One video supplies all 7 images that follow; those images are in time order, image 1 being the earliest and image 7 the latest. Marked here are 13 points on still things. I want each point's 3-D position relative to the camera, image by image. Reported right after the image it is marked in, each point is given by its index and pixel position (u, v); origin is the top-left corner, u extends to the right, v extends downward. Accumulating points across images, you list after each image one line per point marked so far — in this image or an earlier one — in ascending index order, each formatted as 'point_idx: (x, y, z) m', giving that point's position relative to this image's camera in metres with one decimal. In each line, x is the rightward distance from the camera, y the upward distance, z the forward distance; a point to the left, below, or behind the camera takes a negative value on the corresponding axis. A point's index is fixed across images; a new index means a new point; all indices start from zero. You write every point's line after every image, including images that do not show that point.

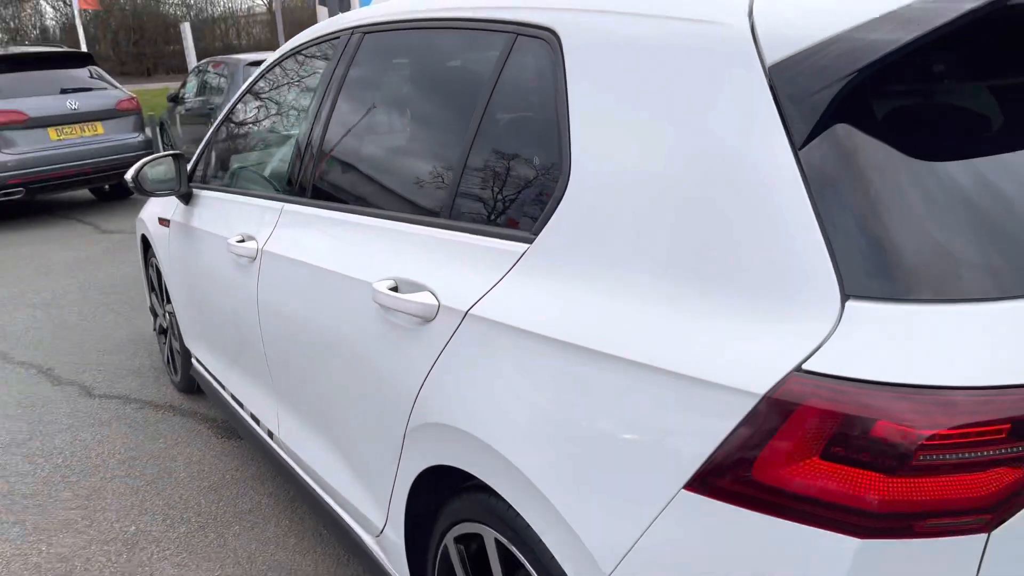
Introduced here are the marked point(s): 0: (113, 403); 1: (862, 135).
0: (-2.1, -0.6, +4.5) m
1: (+0.5, +0.2, +1.3) m
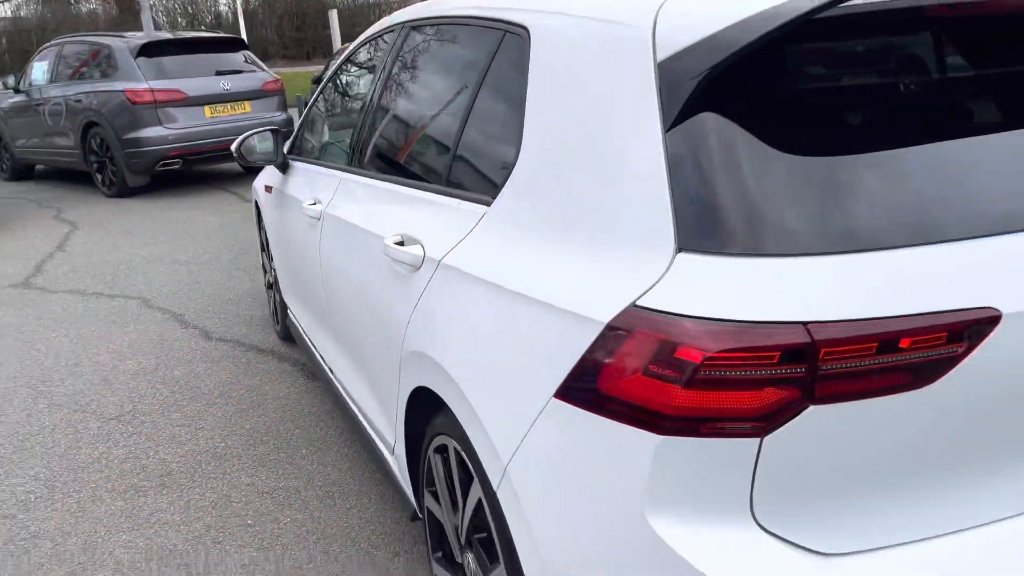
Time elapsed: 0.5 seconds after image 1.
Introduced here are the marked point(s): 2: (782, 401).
0: (-1.7, -0.3, +5.2) m
1: (+0.4, +0.3, +1.6) m
2: (+0.4, -0.2, +1.4) m
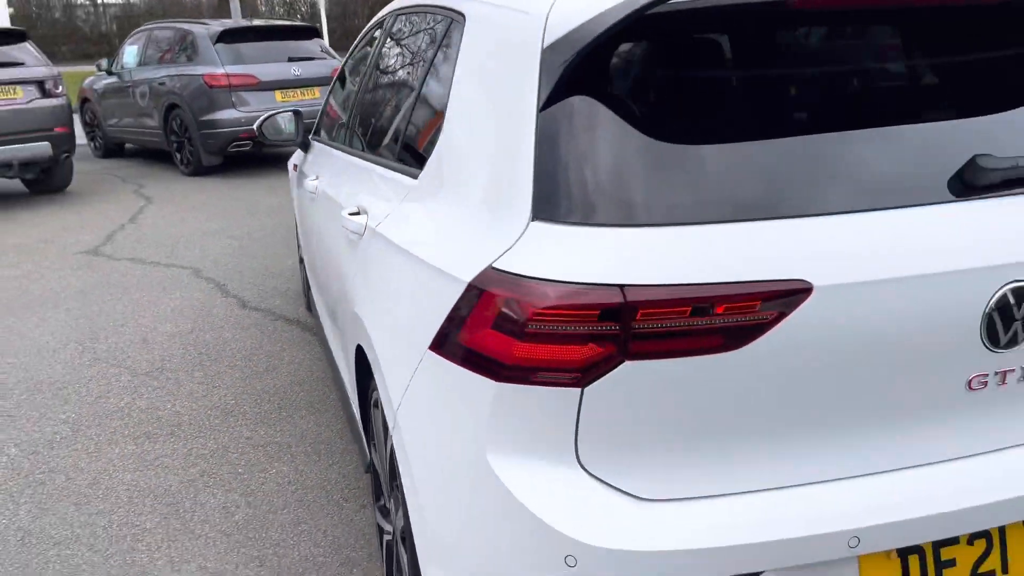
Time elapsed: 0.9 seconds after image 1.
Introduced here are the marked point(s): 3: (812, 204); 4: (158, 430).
0: (-1.6, -0.2, +5.5) m
1: (+0.1, +0.4, +1.7) m
2: (+0.2, -0.1, +1.5) m
3: (+0.6, +0.2, +1.6) m
4: (-1.6, -0.6, +3.9) m
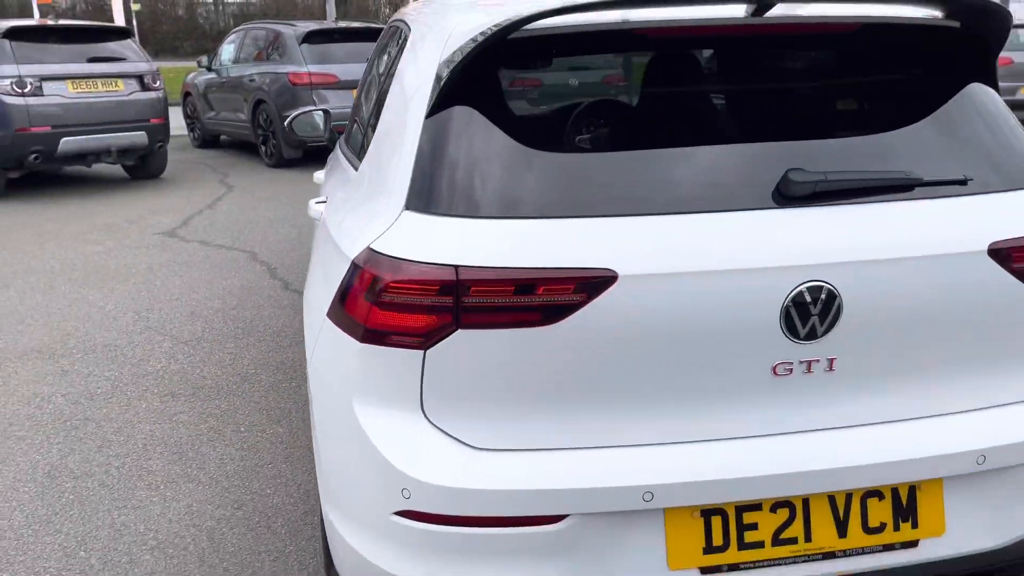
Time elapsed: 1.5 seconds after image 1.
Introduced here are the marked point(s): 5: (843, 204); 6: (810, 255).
0: (-1.5, -0.1, +6.0) m
1: (-0.1, +0.4, +2.0) m
2: (-0.2, -0.1, +1.8) m
3: (+0.3, +0.2, +1.9) m
4: (-1.7, -0.5, +4.3) m
5: (+0.7, +0.2, +1.9) m
6: (+0.6, +0.1, +1.8) m
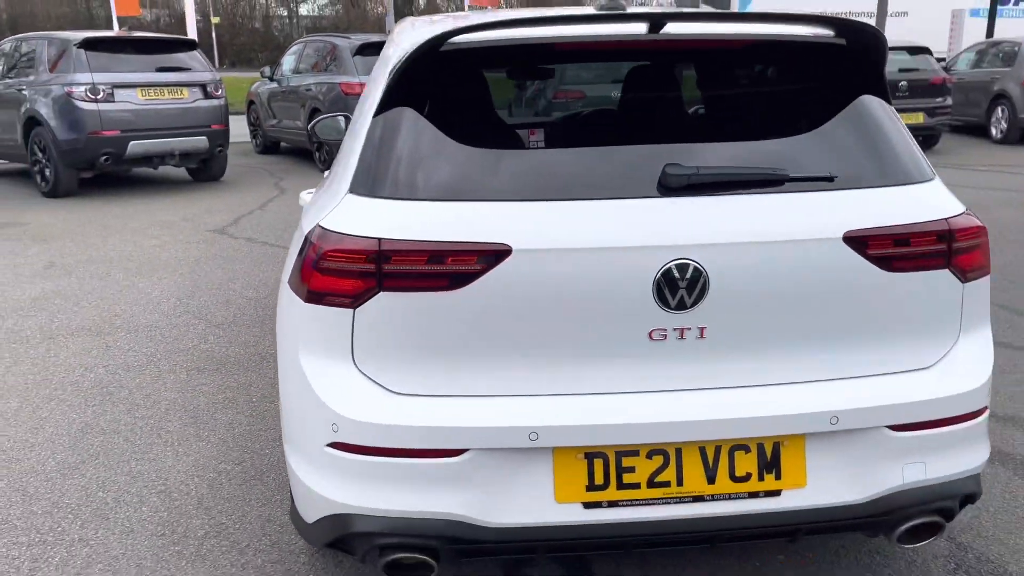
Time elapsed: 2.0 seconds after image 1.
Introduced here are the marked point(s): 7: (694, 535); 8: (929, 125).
0: (-1.4, 0.0, +6.4) m
1: (-0.3, +0.5, +2.4) m
2: (-0.4, 0.0, +2.2) m
3: (+0.1, +0.3, +2.2) m
4: (-1.7, -0.4, +4.8) m
5: (+0.5, +0.2, +2.2) m
6: (+0.4, +0.1, +2.2) m
7: (+0.5, -0.6, +2.2) m
8: (+6.7, +2.6, +13.7) m
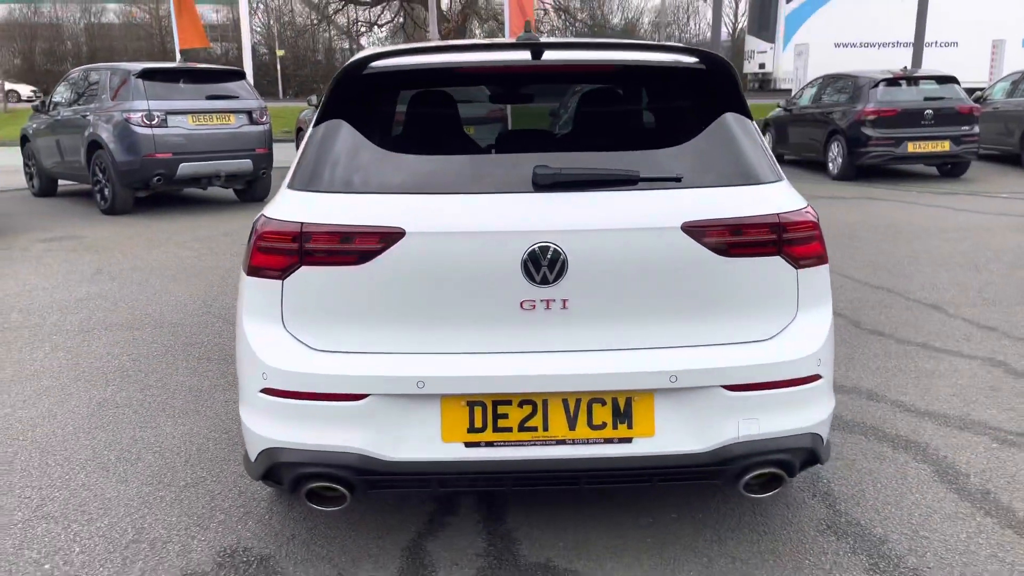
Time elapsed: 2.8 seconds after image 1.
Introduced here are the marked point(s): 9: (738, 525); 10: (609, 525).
0: (-1.4, -0.1, +7.0) m
1: (-0.6, +0.6, +2.9) m
2: (-0.7, +0.1, +2.7) m
3: (-0.2, +0.3, +2.7) m
4: (-1.9, -0.4, +5.4) m
5: (+0.2, +0.3, +2.7) m
6: (+0.1, +0.2, +2.6) m
7: (+0.2, -0.6, +2.7) m
8: (+7.2, +2.2, +13.8) m
9: (+0.8, -0.9, +3.2) m
10: (+0.4, -0.9, +3.2) m
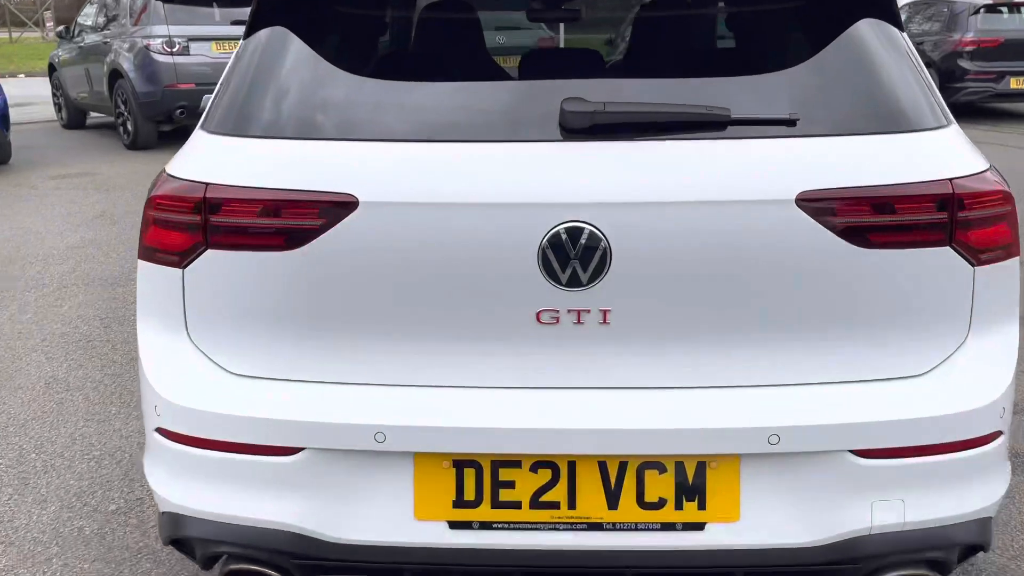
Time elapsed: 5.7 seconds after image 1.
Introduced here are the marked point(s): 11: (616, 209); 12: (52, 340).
0: (-1.1, +0.3, +6.1) m
1: (-0.6, +0.6, +2.0) m
2: (-0.7, +0.1, +1.8) m
3: (-0.2, +0.3, +1.8) m
4: (-1.7, -0.2, +4.6) m
5: (+0.3, +0.3, +1.7) m
6: (+0.1, +0.2, +1.7) m
7: (+0.2, -0.6, +1.8) m
8: (+7.9, +2.8, +12.2) m
9: (+0.9, -0.9, +2.3) m
10: (+0.4, -0.9, +2.3) m
11: (+0.2, +0.2, +1.7) m
12: (-2.4, -0.3, +4.4) m
